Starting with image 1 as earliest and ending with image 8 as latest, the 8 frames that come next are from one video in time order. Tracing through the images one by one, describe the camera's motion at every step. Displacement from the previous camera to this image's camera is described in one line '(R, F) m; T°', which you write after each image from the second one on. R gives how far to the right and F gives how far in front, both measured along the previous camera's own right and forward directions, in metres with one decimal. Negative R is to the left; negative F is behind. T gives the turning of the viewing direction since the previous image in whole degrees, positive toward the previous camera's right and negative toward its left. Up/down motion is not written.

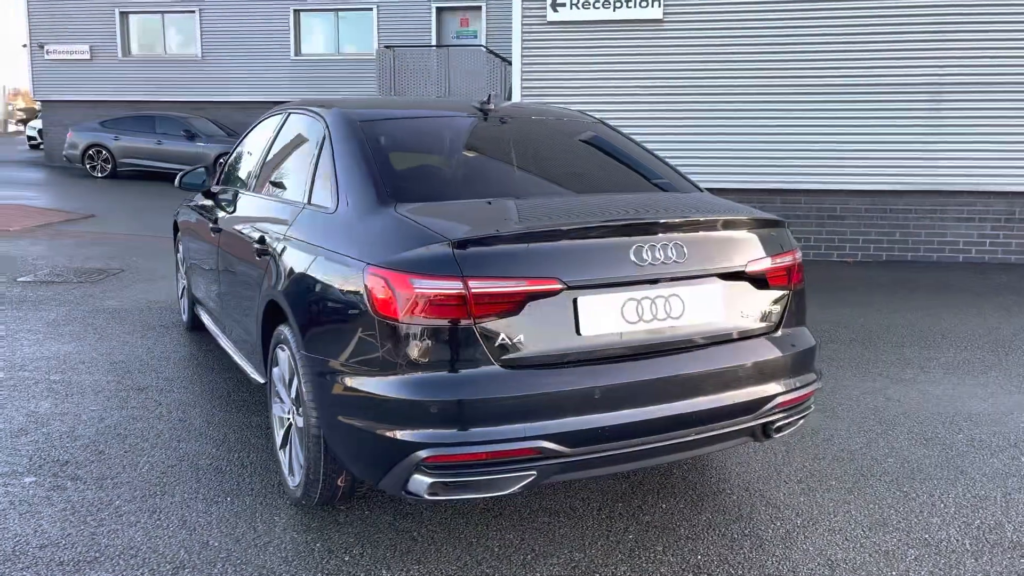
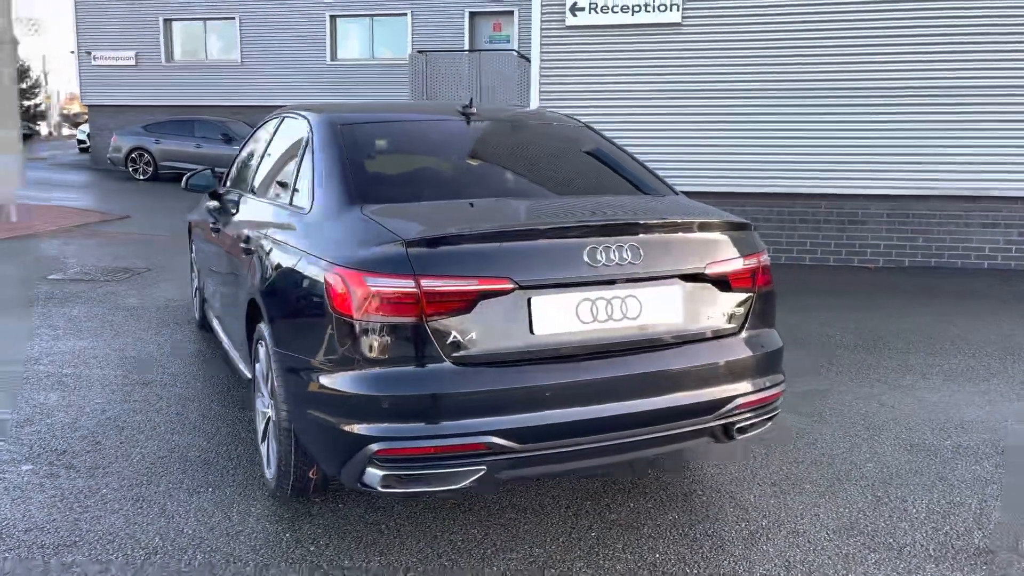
(+0.3, -0.1) m; -3°
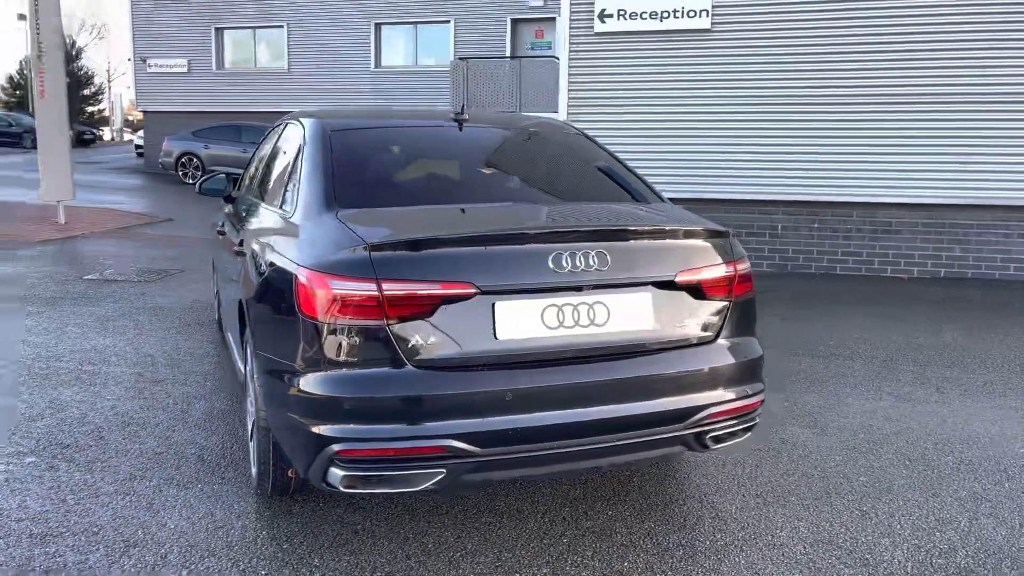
(+0.3, 0.0) m; -3°
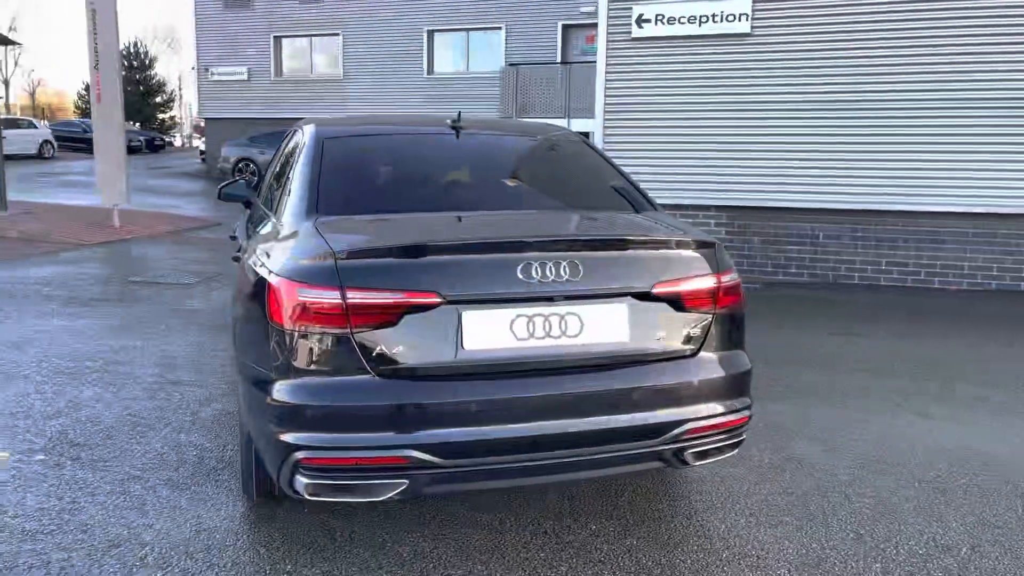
(+0.3, 0.0) m; -4°
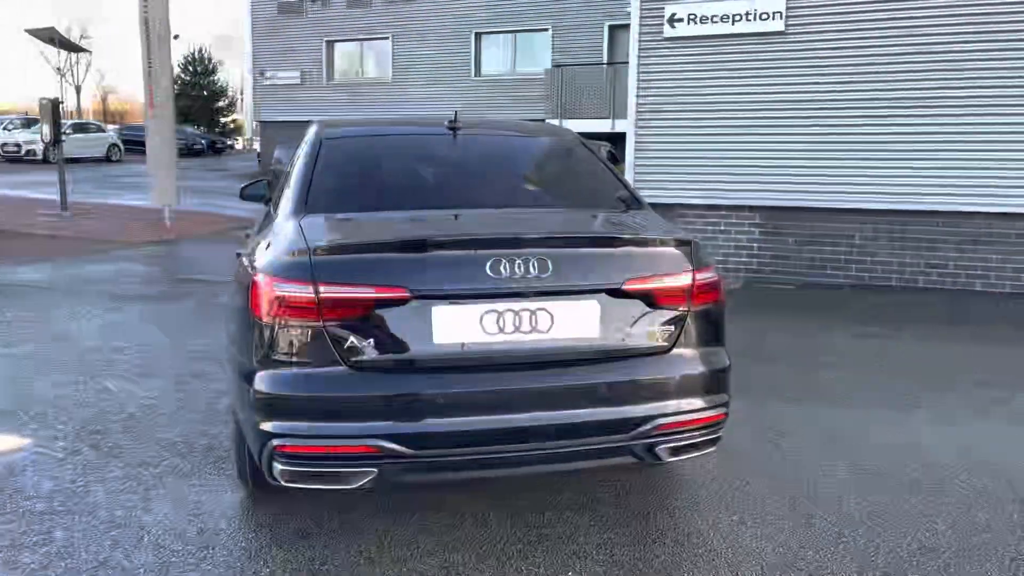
(+0.3, -0.1) m; -4°
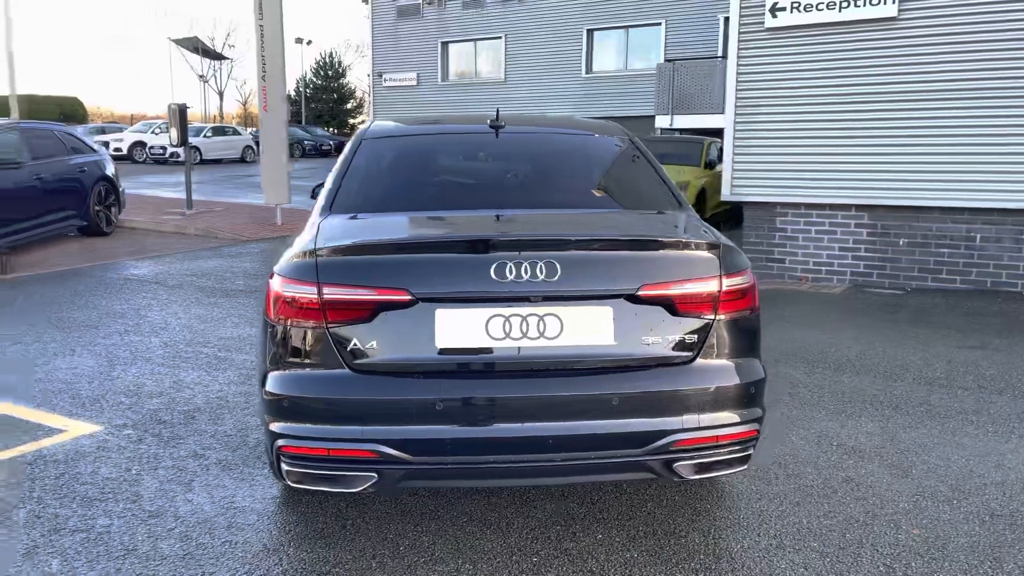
(+0.3, +0.1) m; -8°
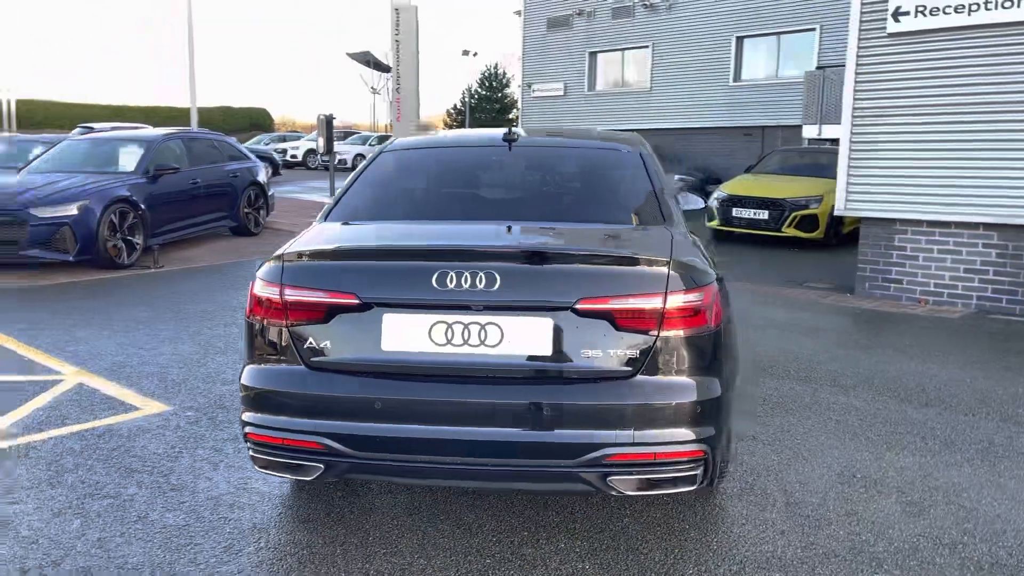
(+0.7, 0.0) m; -11°
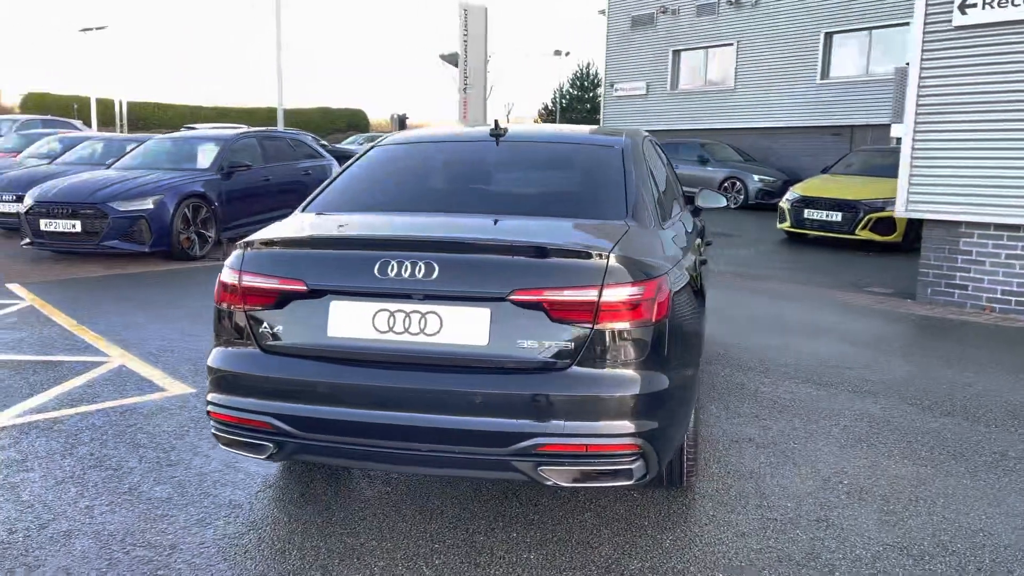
(+0.5, 0.0) m; -6°
